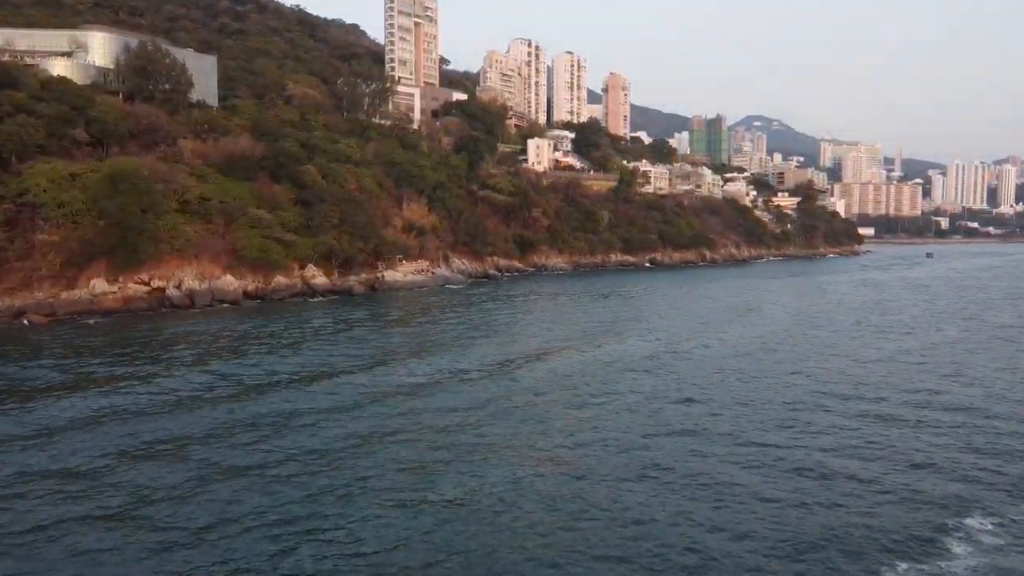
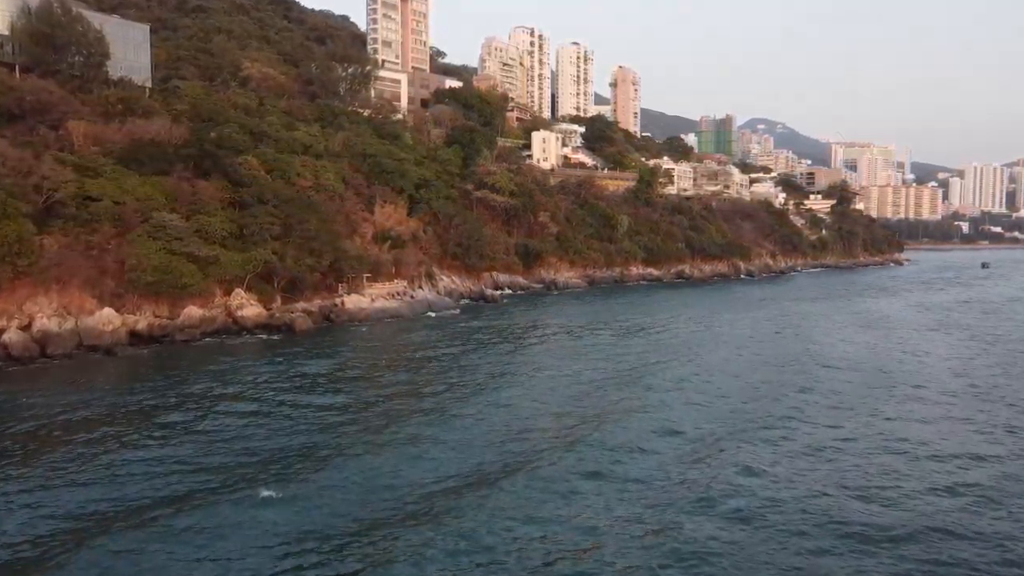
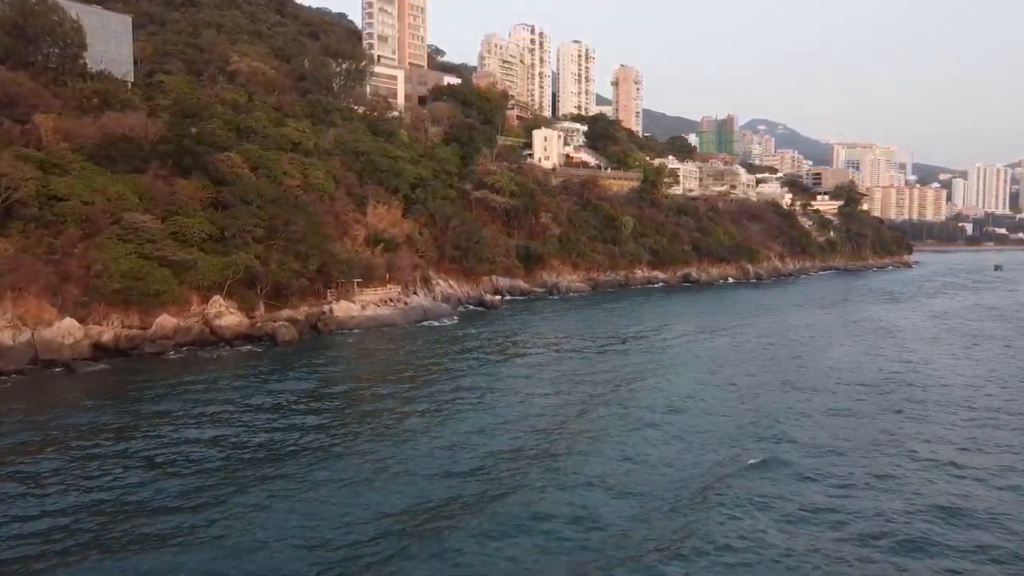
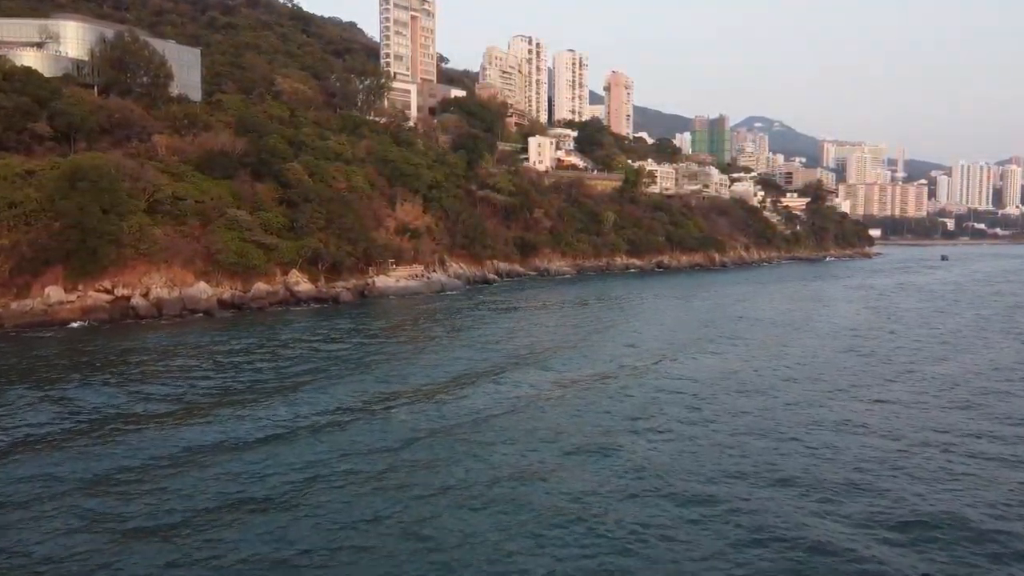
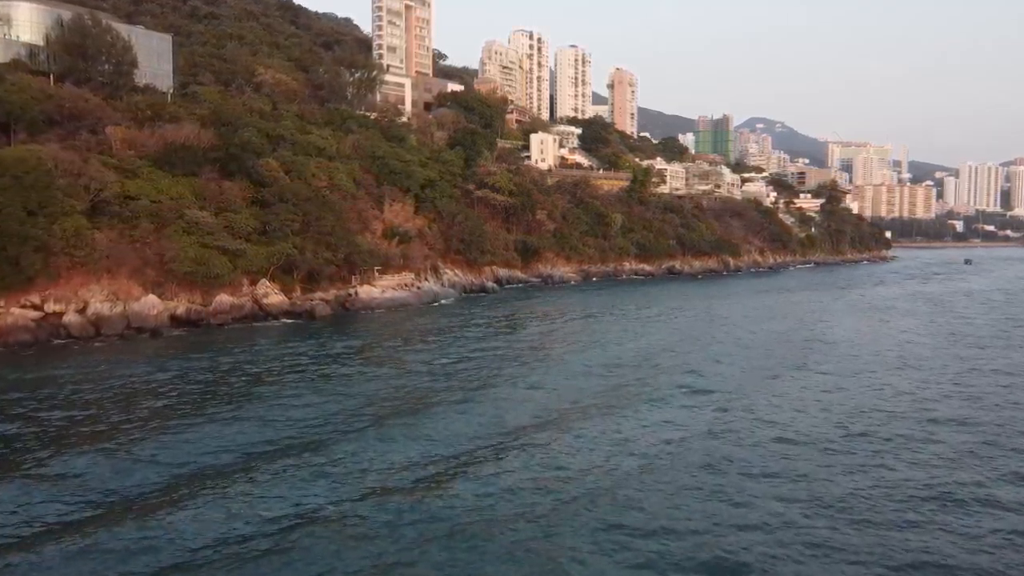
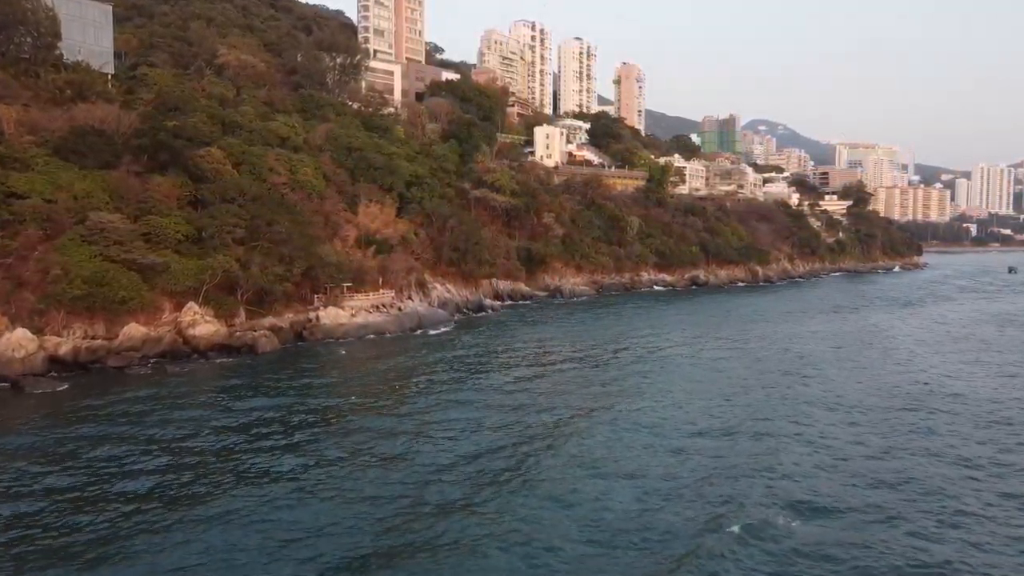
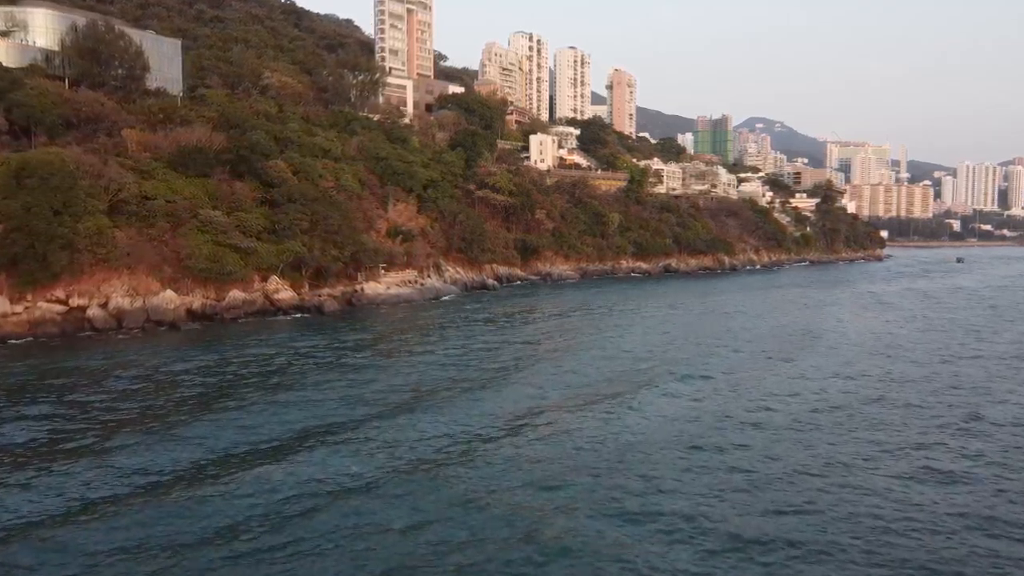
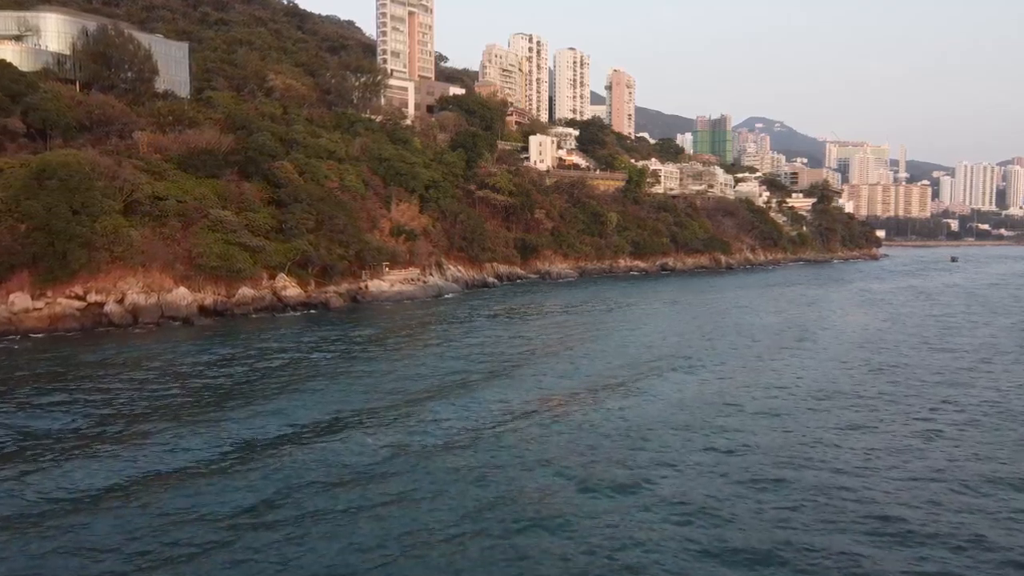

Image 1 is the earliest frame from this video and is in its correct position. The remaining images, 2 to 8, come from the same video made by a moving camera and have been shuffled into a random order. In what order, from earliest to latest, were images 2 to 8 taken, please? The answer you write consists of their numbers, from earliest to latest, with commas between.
4, 8, 7, 5, 2, 3, 6
